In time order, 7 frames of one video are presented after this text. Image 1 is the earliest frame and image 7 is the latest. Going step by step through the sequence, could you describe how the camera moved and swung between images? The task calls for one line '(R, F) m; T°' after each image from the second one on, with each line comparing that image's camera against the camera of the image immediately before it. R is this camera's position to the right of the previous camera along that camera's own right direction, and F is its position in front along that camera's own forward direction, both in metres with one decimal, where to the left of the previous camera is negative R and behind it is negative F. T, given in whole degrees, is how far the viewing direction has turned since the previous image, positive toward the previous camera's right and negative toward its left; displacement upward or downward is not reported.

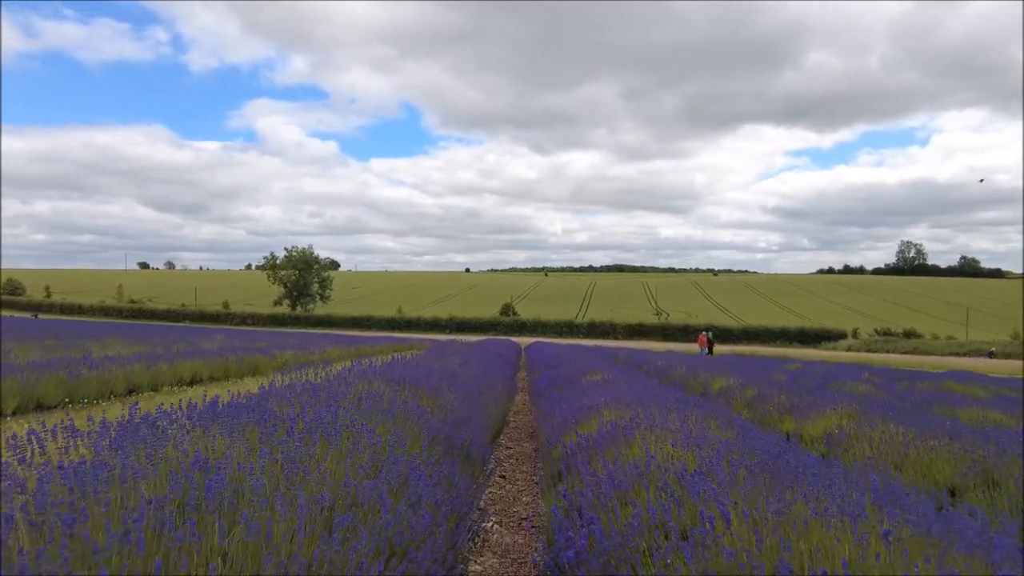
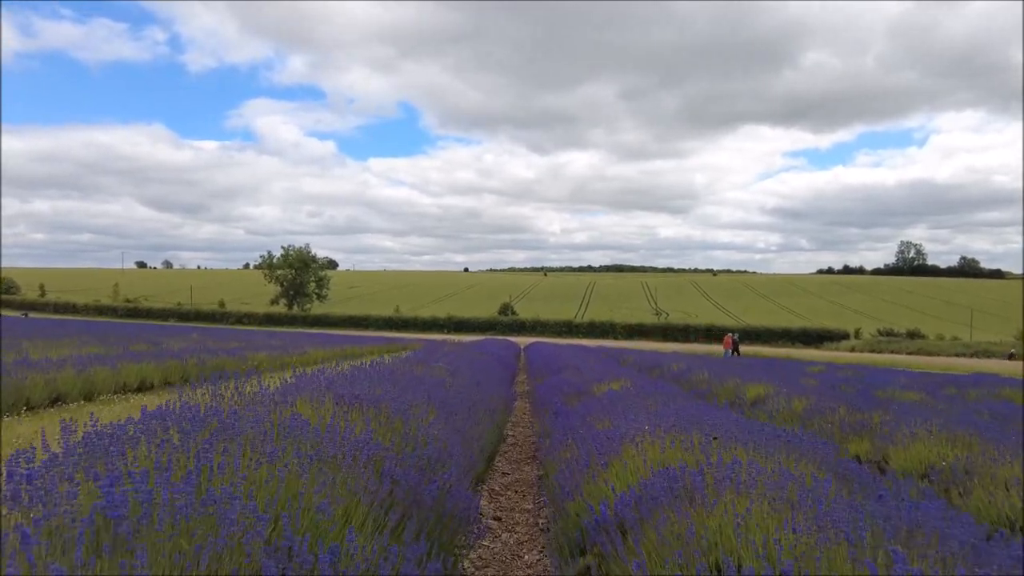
(+0.1, +0.8) m; 0°
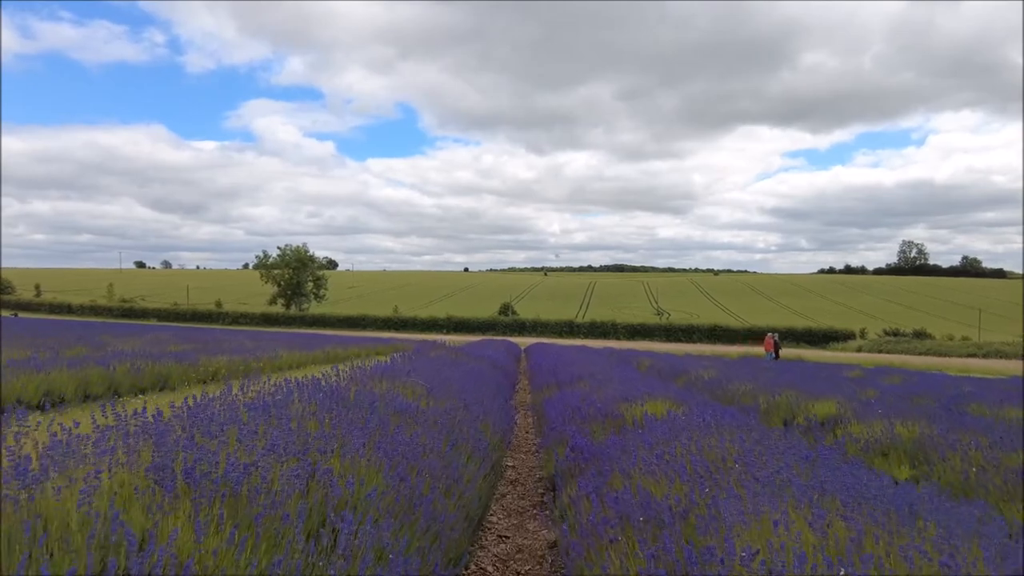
(0.0, +1.0) m; 0°
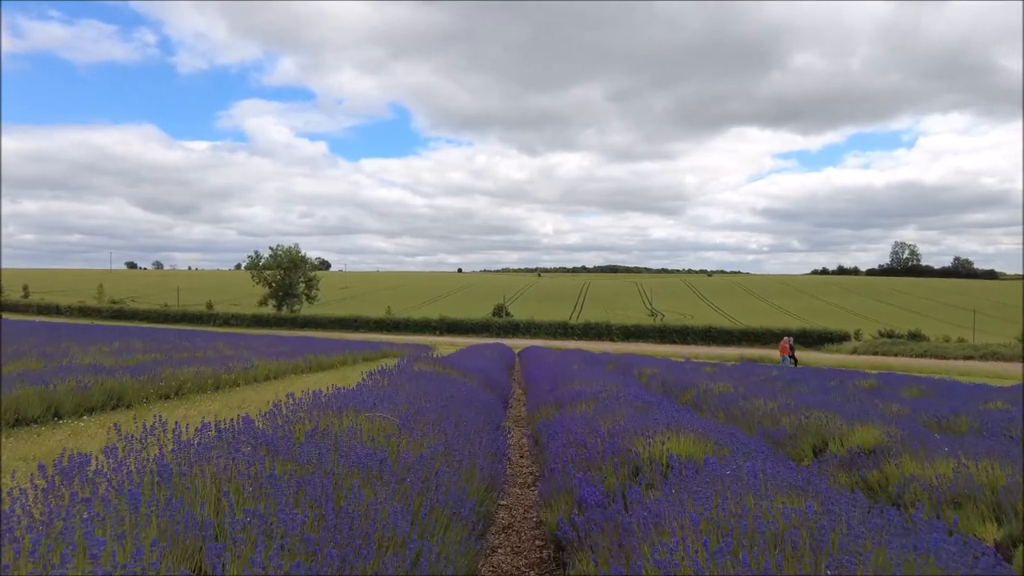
(-0.1, +0.5) m; +1°
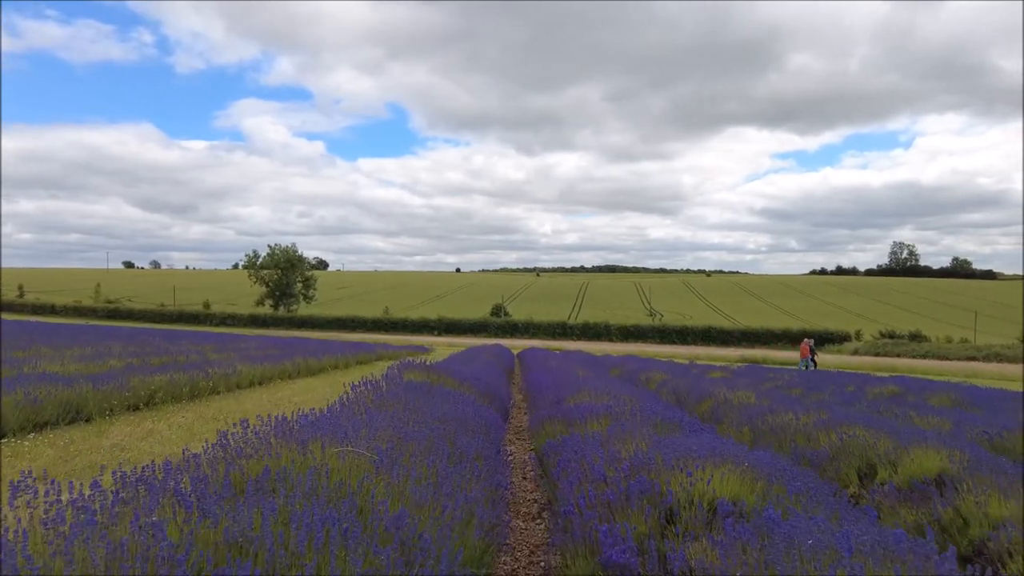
(-0.1, +0.4) m; 0°
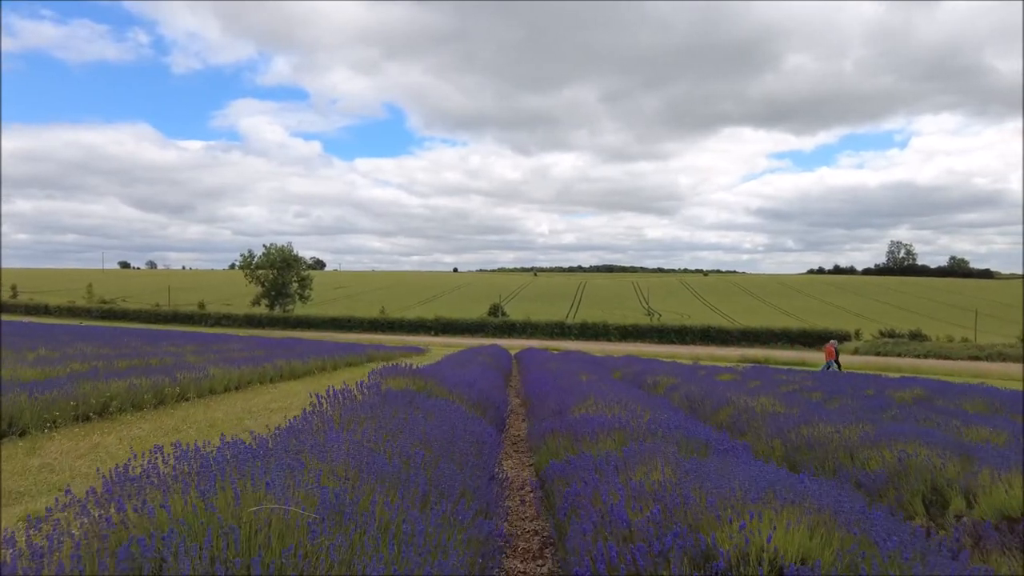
(0.0, +0.5) m; 0°
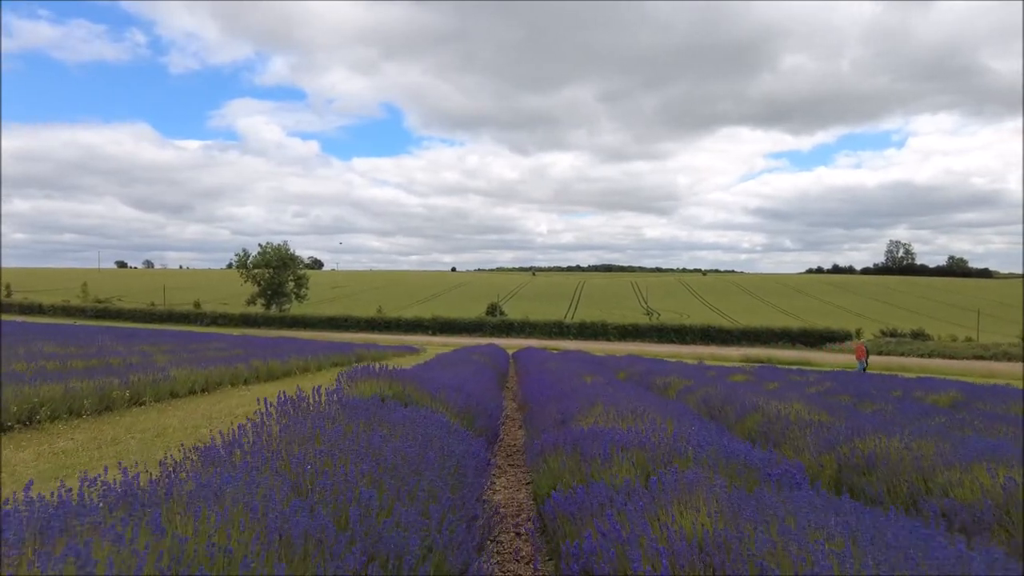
(+0.1, +0.7) m; 0°
